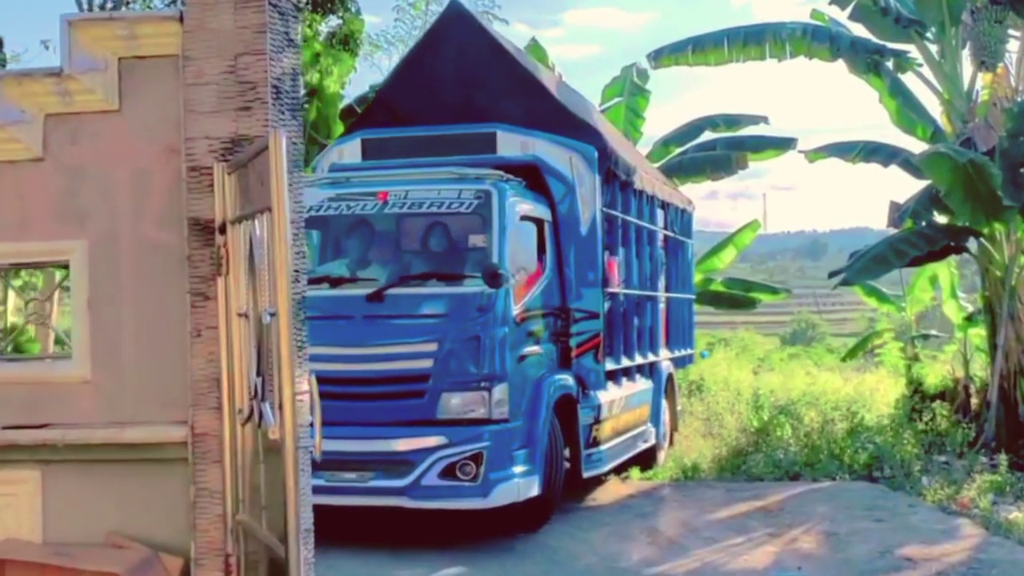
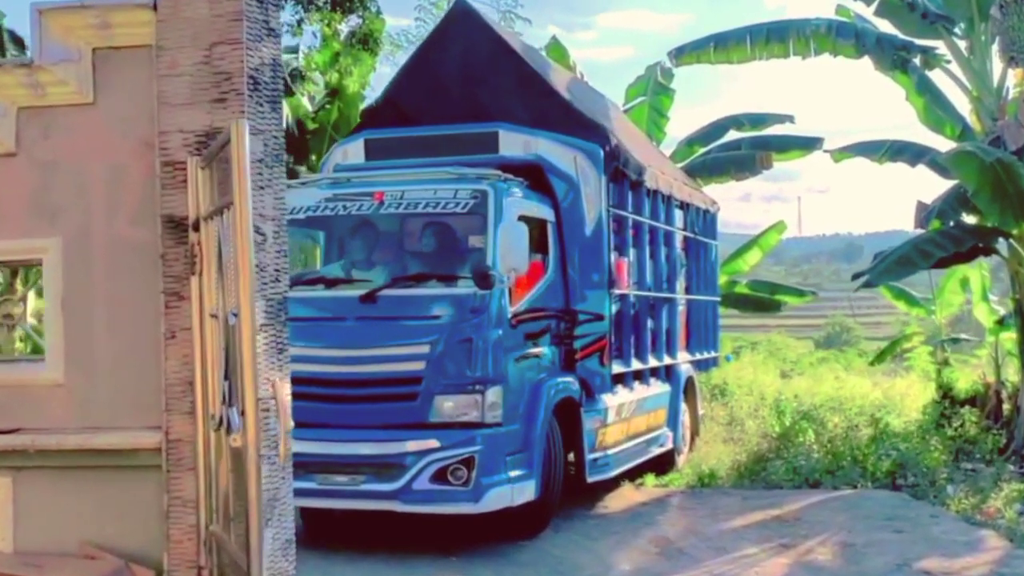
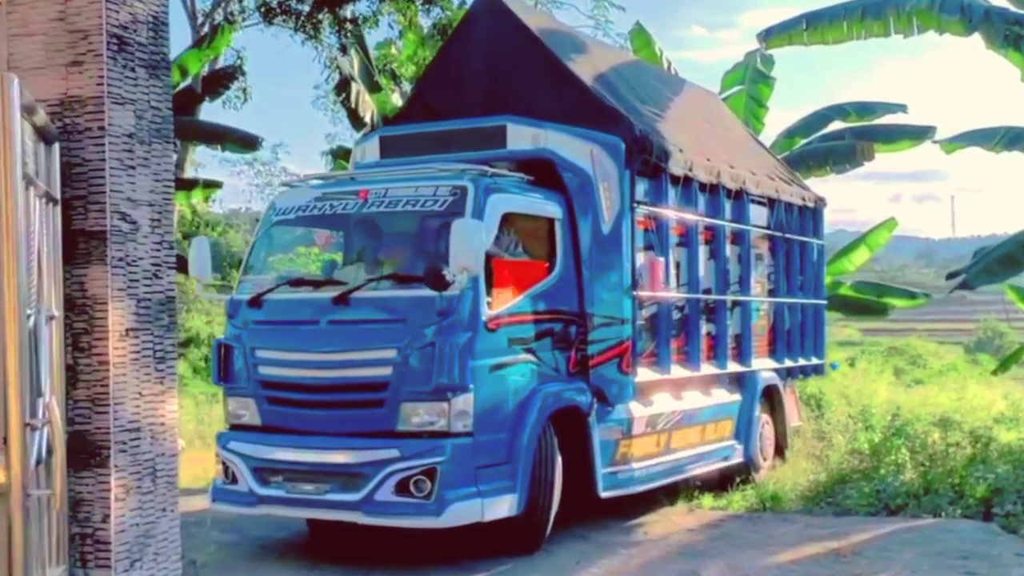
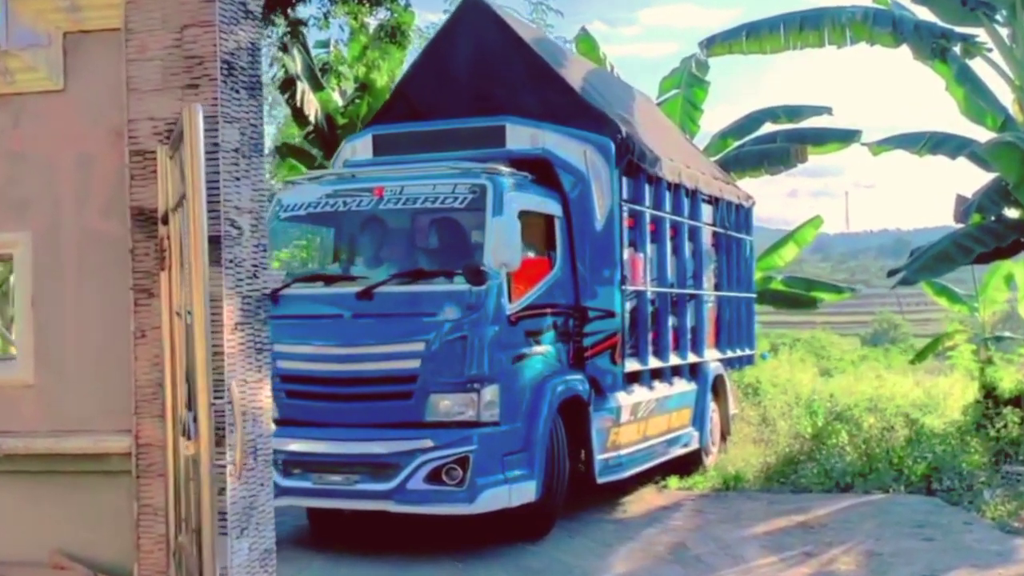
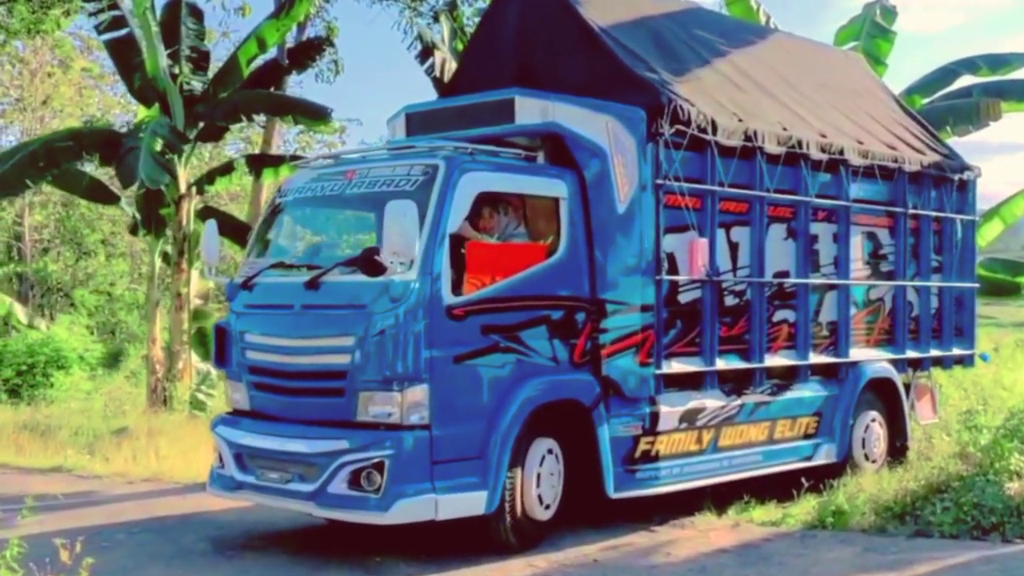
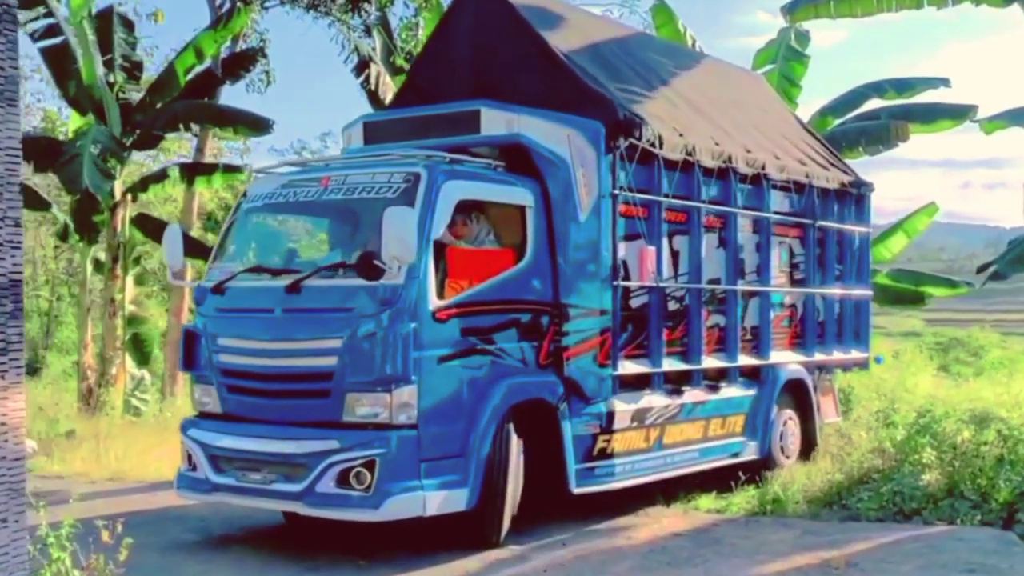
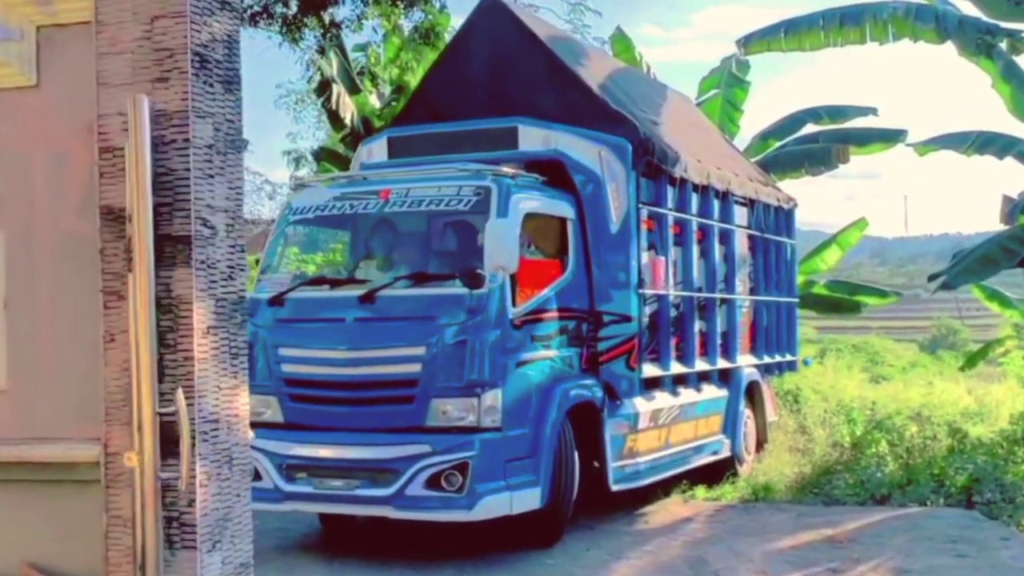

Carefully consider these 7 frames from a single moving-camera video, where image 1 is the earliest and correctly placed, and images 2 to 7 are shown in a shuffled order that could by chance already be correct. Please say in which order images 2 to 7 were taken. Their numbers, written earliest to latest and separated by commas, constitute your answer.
2, 4, 7, 3, 6, 5
